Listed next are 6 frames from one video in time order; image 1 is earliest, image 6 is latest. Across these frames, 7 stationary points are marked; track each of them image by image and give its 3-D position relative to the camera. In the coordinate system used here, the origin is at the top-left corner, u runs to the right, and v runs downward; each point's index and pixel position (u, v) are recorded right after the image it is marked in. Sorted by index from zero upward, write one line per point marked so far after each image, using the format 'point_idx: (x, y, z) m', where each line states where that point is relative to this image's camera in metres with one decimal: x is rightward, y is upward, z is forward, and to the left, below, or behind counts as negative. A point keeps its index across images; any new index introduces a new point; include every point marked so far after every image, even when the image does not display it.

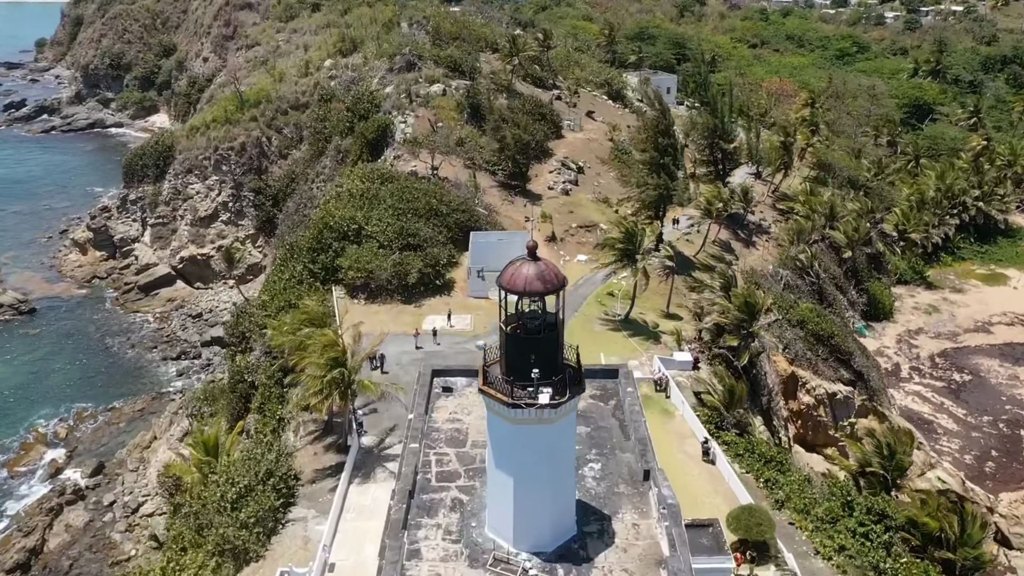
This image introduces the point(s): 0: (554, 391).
0: (+0.9, -2.1, +17.7) m
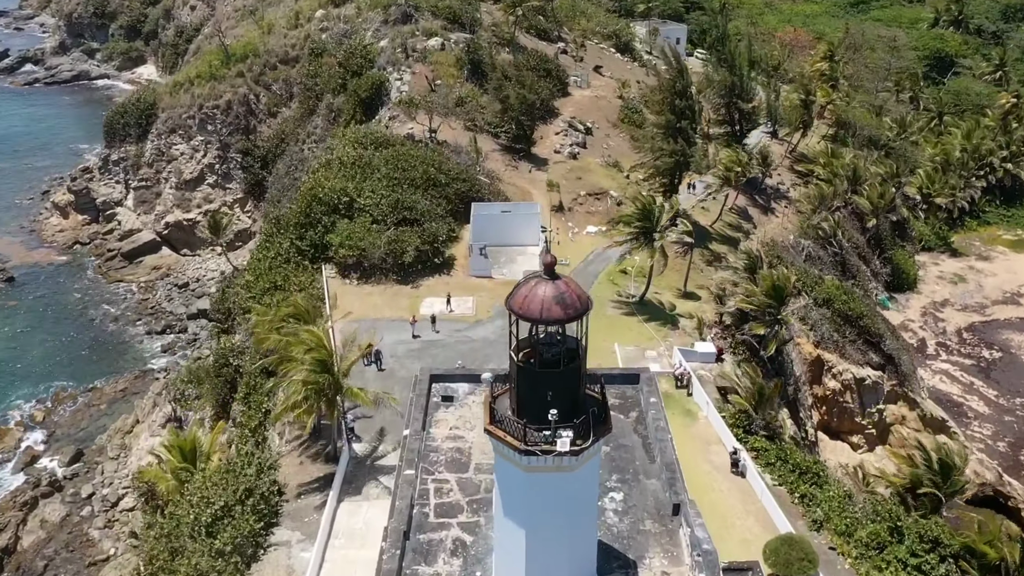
0: (+1.1, -2.5, +14.7) m
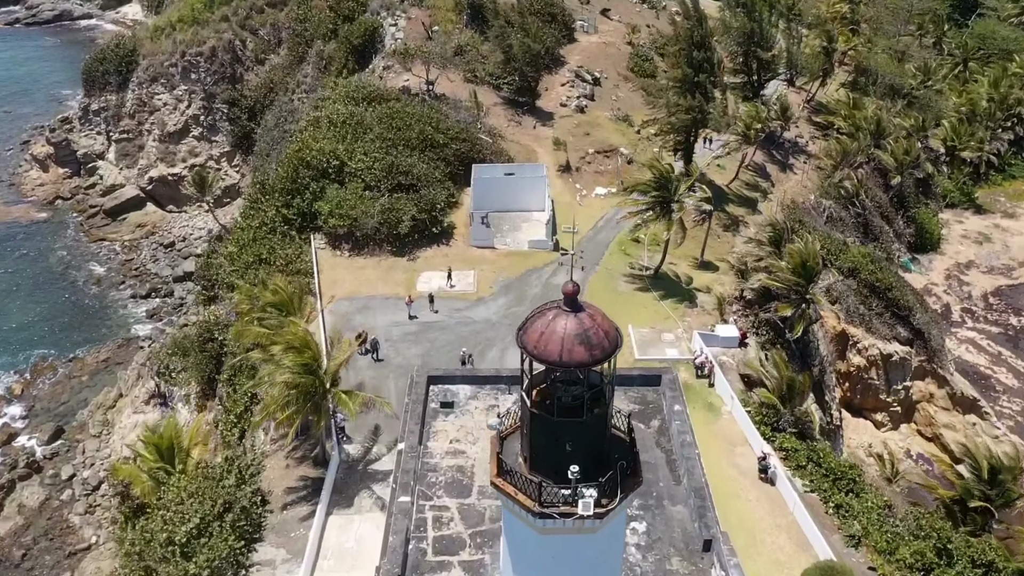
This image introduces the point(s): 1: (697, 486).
0: (+1.3, -2.9, +12.3) m
1: (+3.9, -4.2, +18.0) m
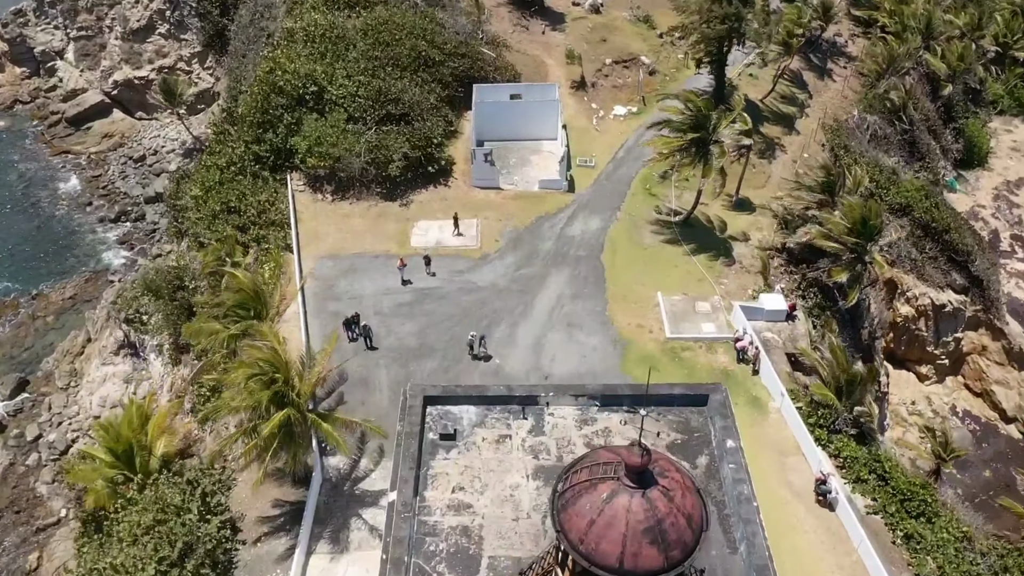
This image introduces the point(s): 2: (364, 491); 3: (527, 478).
0: (+1.6, -4.3, +8.7) m
1: (+4.2, -4.7, +14.5) m
2: (-3.4, -4.7, +19.7) m
3: (+0.3, -3.7, +16.3) m
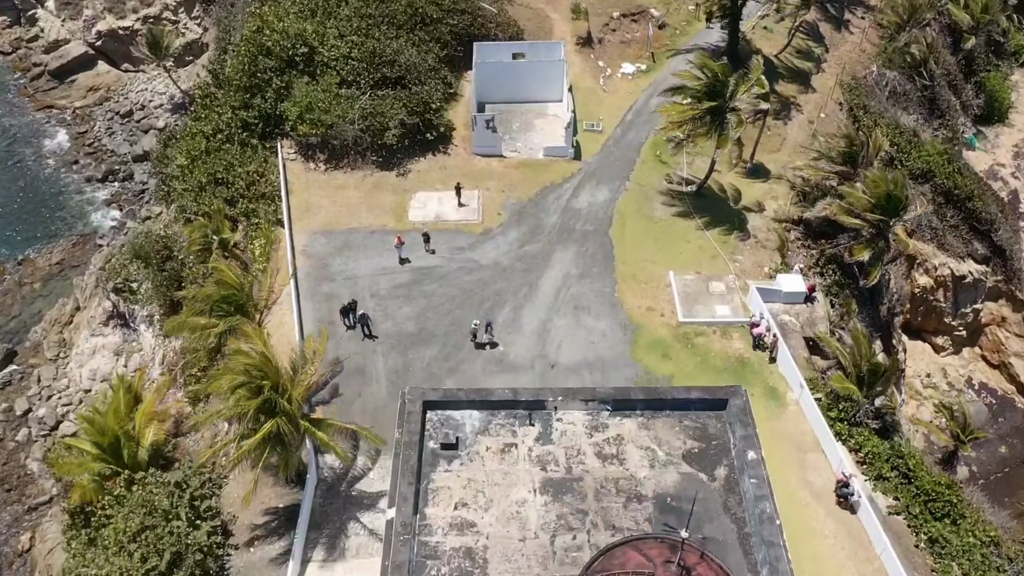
0: (+1.7, -4.8, +7.7) m
1: (+4.3, -4.8, +13.5) m
2: (-3.3, -4.5, +18.7) m
3: (+0.4, -3.7, +15.3) m
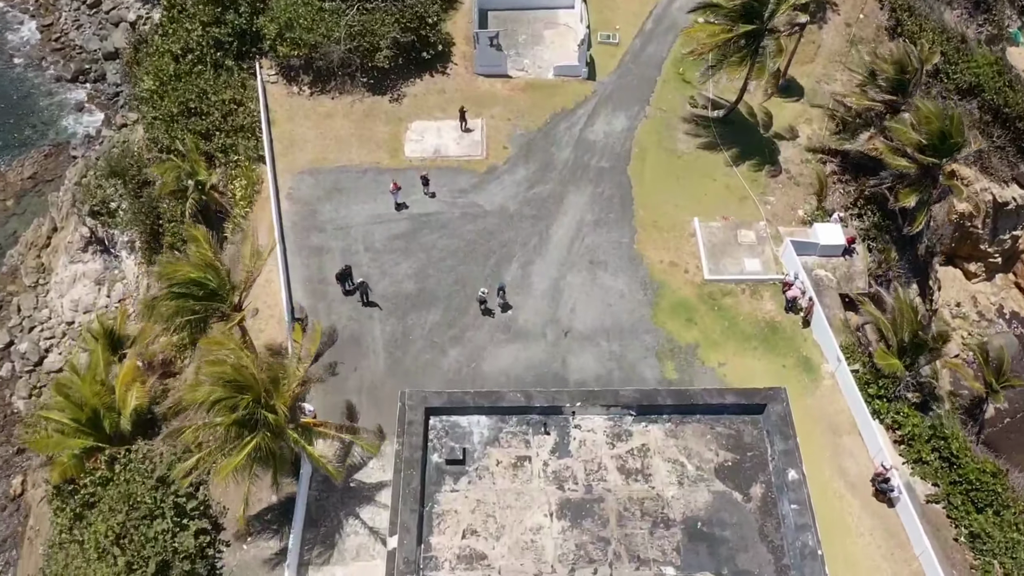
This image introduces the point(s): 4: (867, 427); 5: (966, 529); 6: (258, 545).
0: (+1.9, -6.0, +6.5) m
1: (+4.6, -5.1, +12.2) m
2: (-3.1, -4.0, +17.3) m
3: (+0.6, -3.7, +13.8) m
4: (+7.5, -2.9, +18.0) m
5: (+9.1, -4.8, +17.1) m
6: (-5.1, -5.1, +16.8) m
